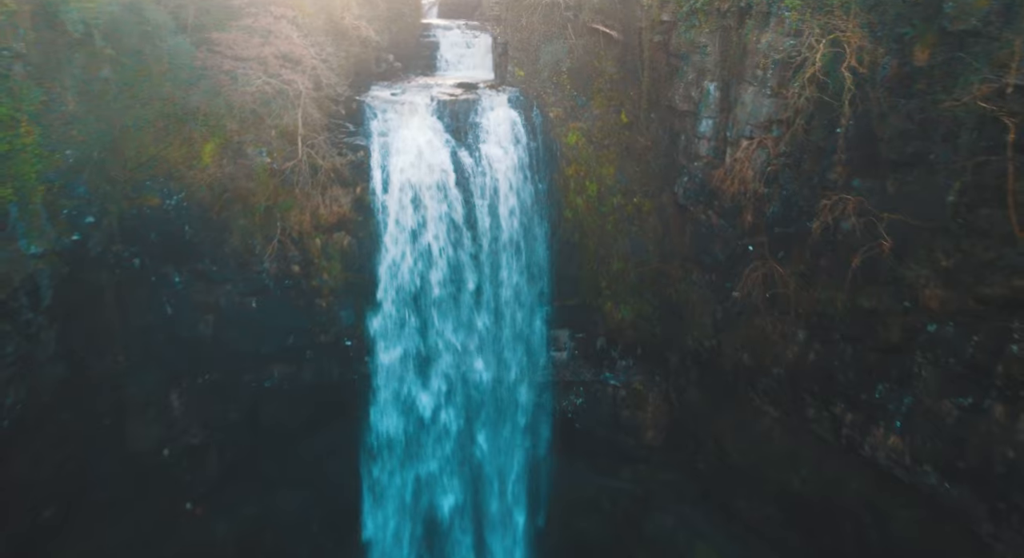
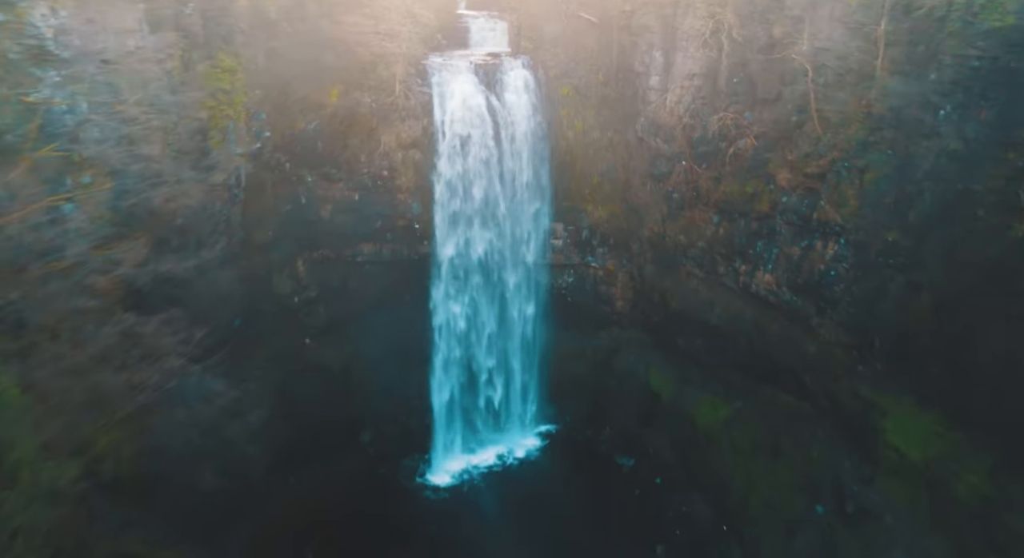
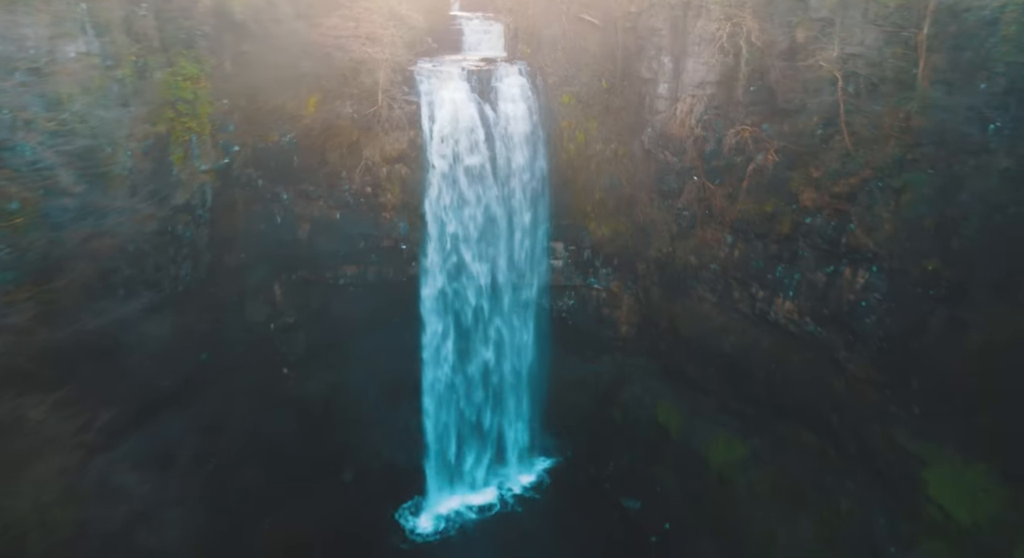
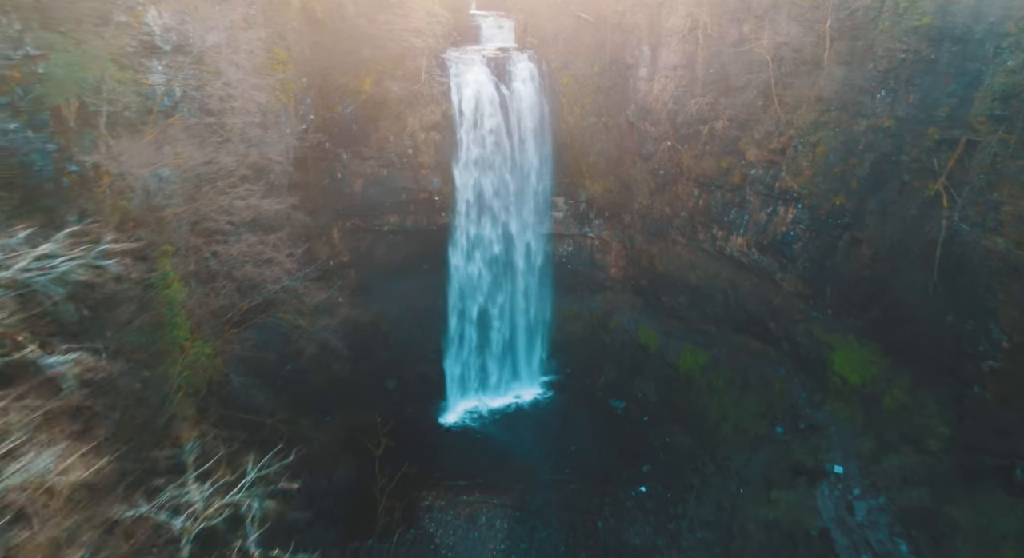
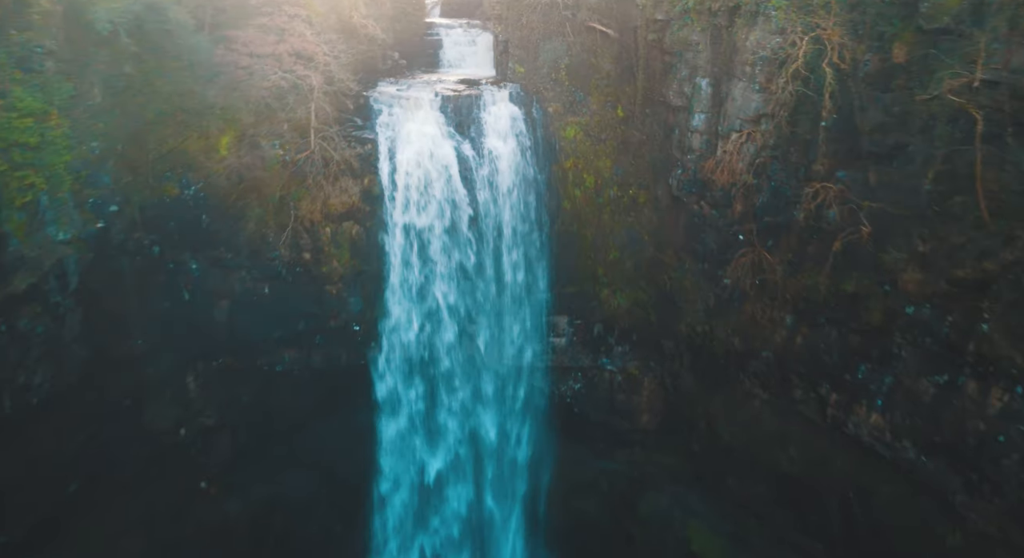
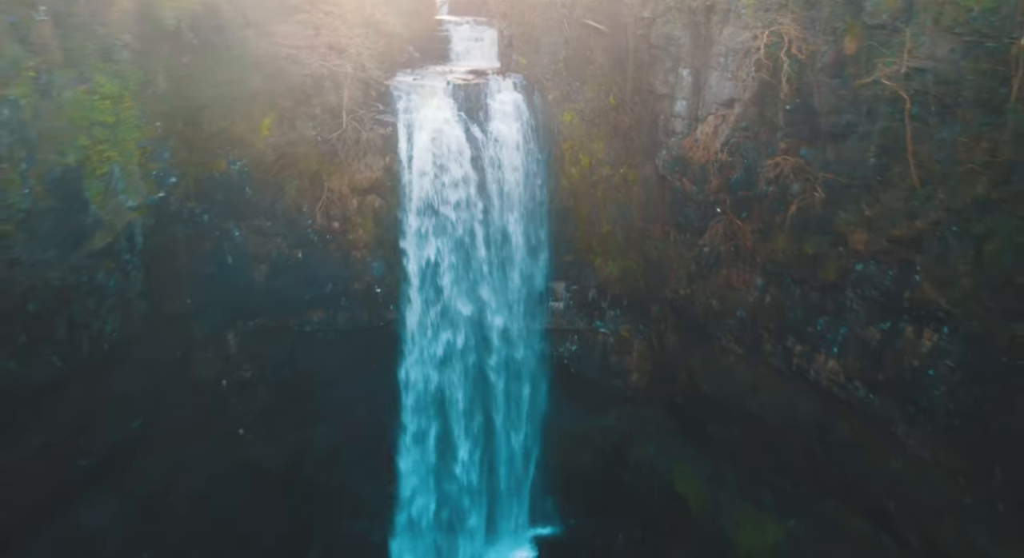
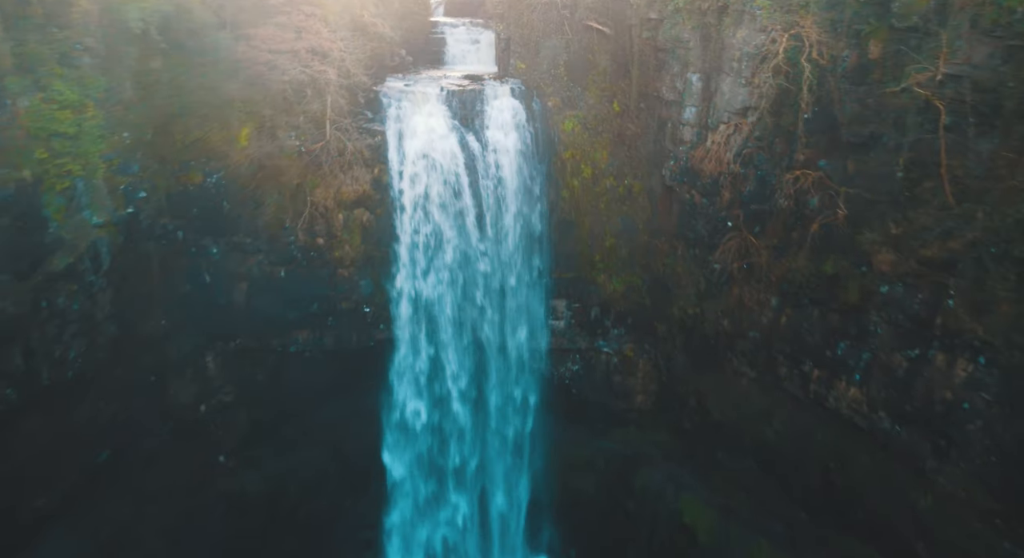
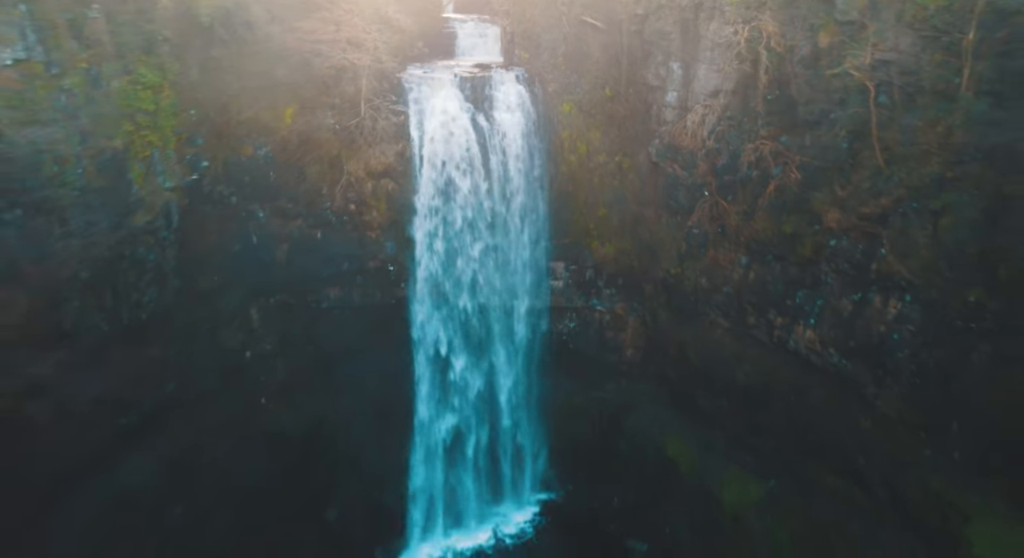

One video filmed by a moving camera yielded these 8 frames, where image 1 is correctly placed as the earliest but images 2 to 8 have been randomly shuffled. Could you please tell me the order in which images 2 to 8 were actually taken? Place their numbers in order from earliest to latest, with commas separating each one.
5, 7, 6, 8, 3, 2, 4
